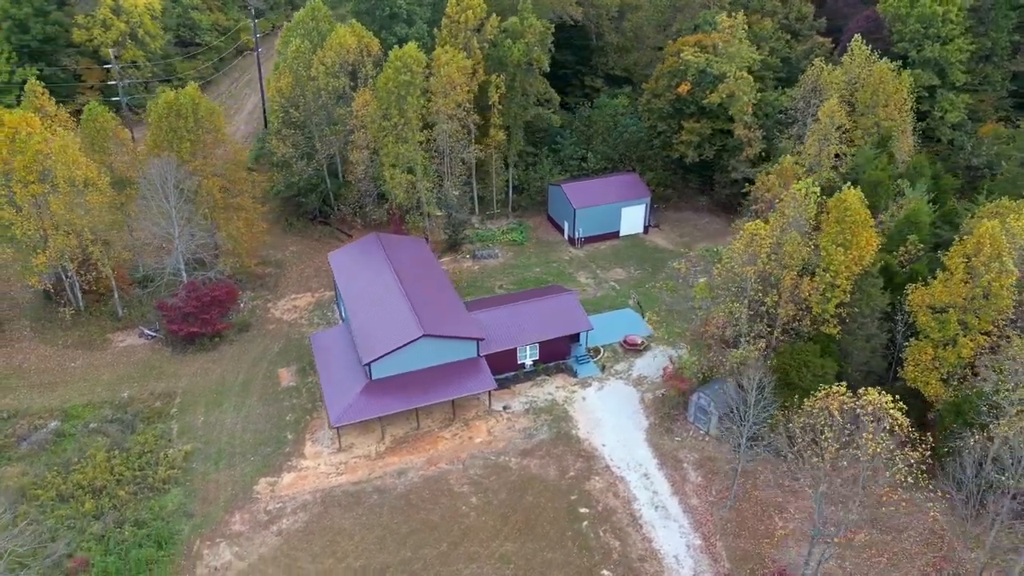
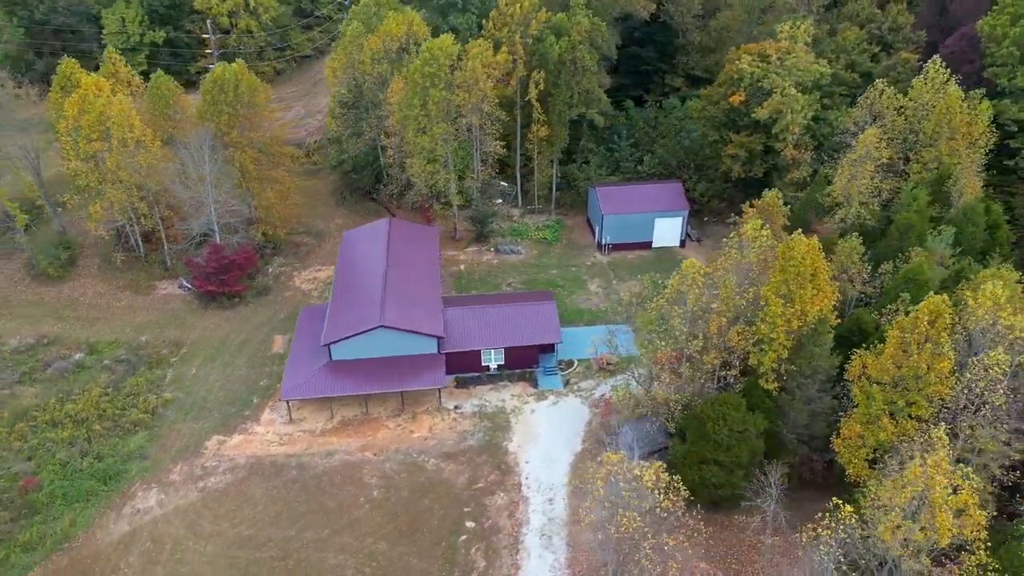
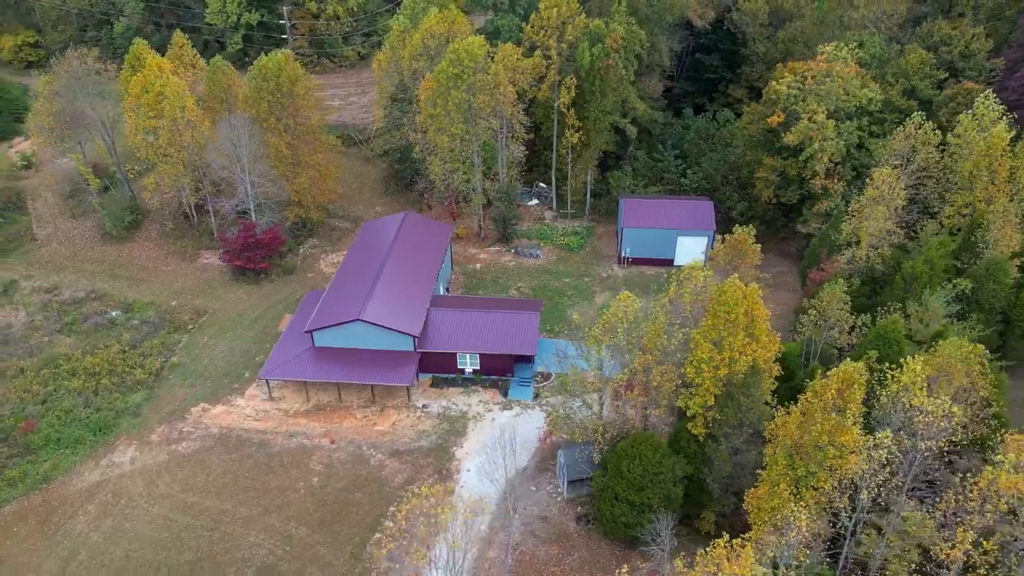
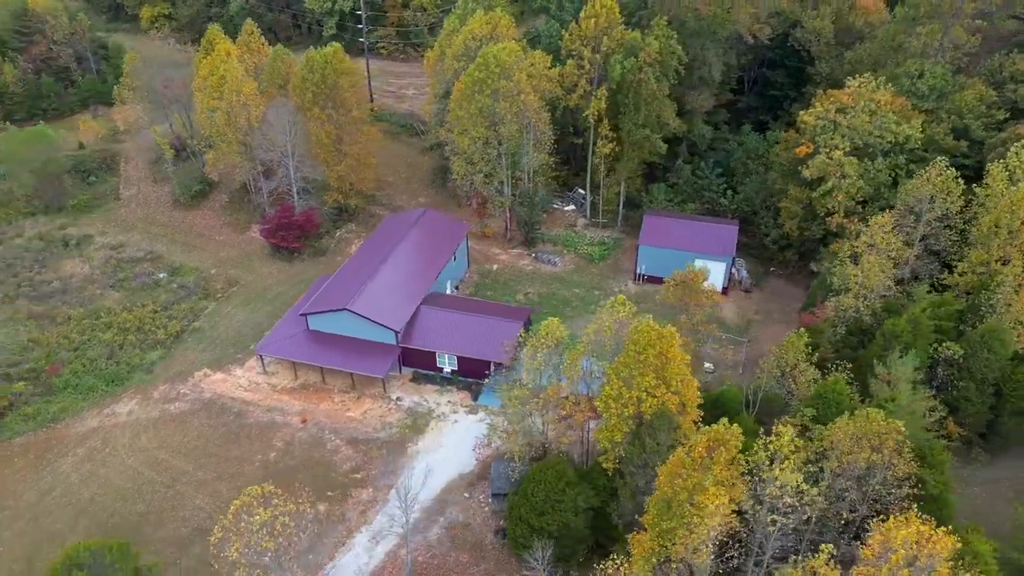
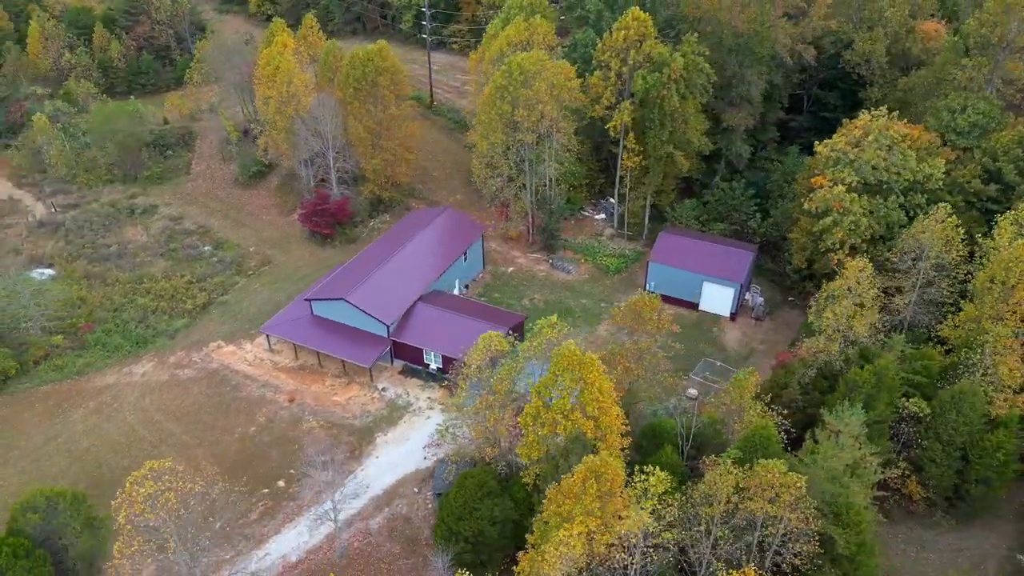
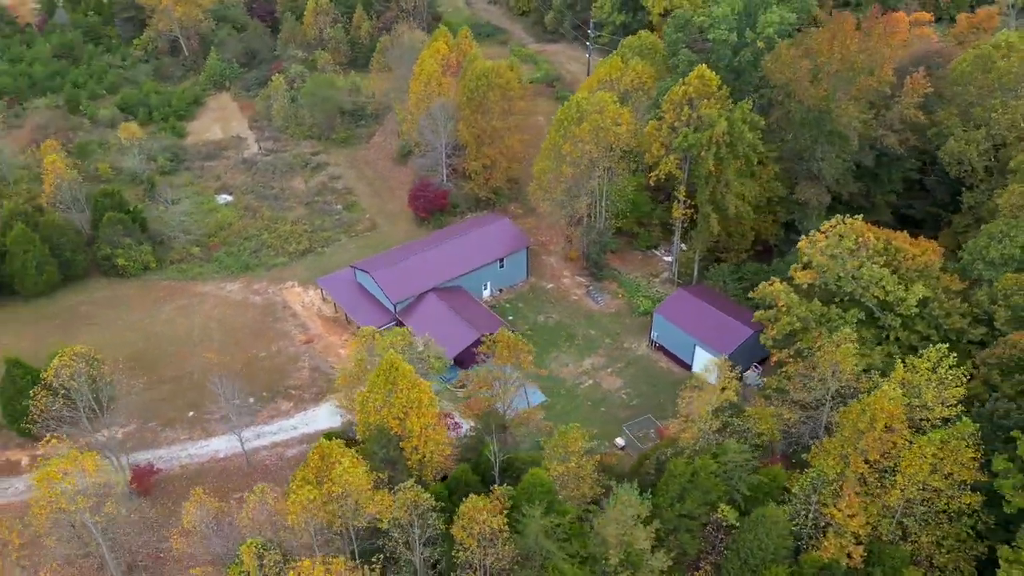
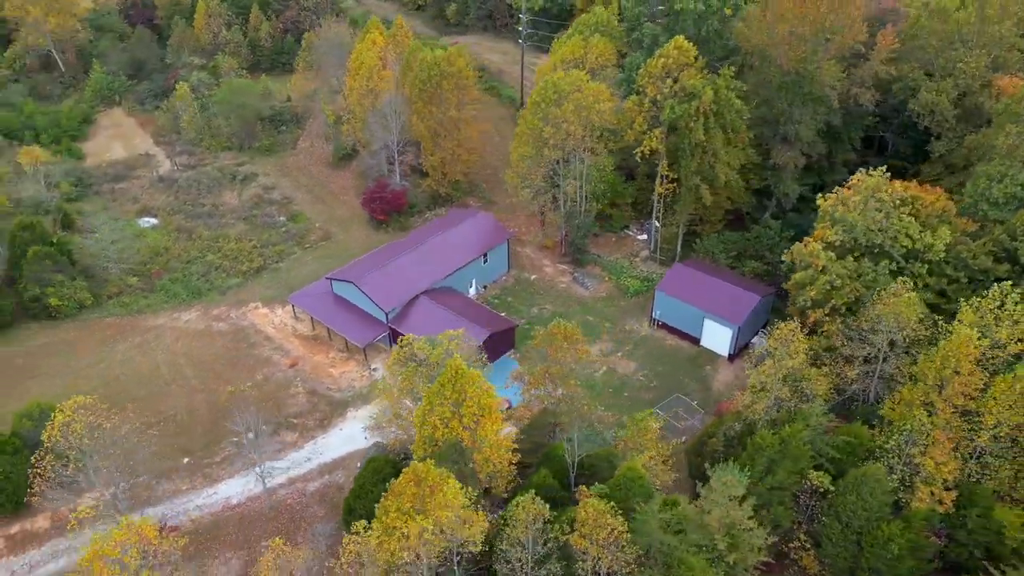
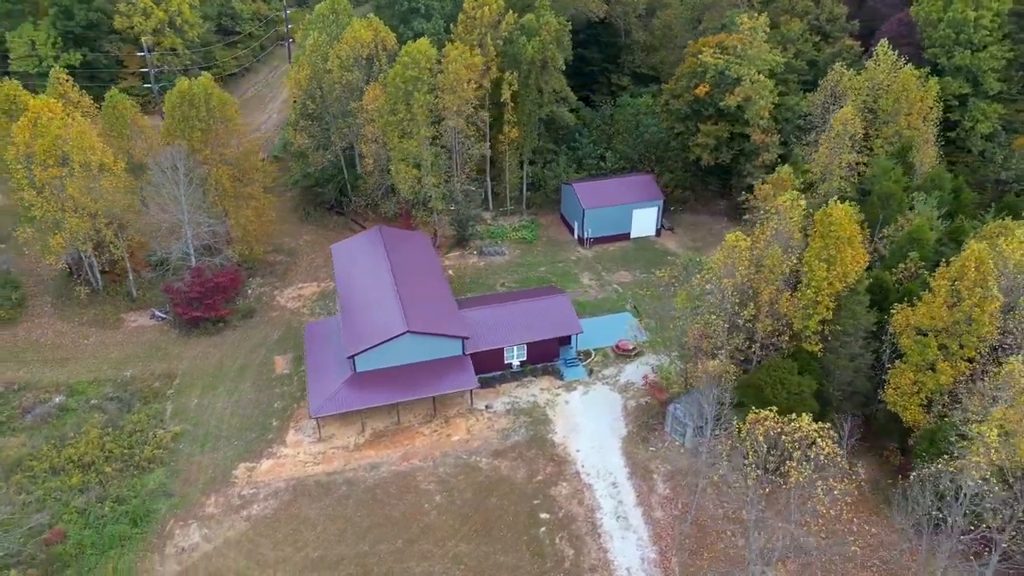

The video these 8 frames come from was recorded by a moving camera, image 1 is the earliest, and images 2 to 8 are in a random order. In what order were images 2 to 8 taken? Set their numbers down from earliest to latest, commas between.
8, 2, 3, 4, 5, 7, 6
